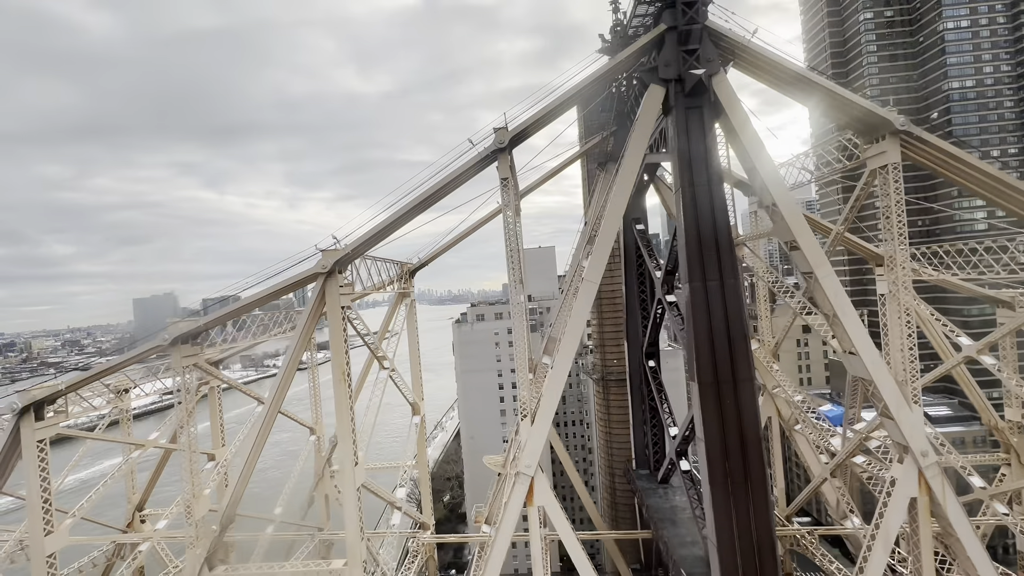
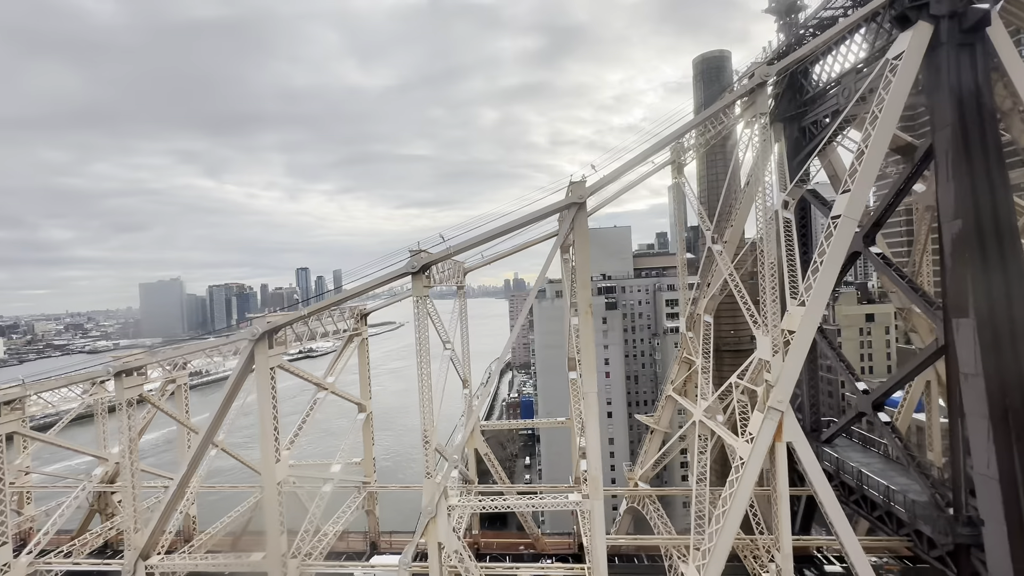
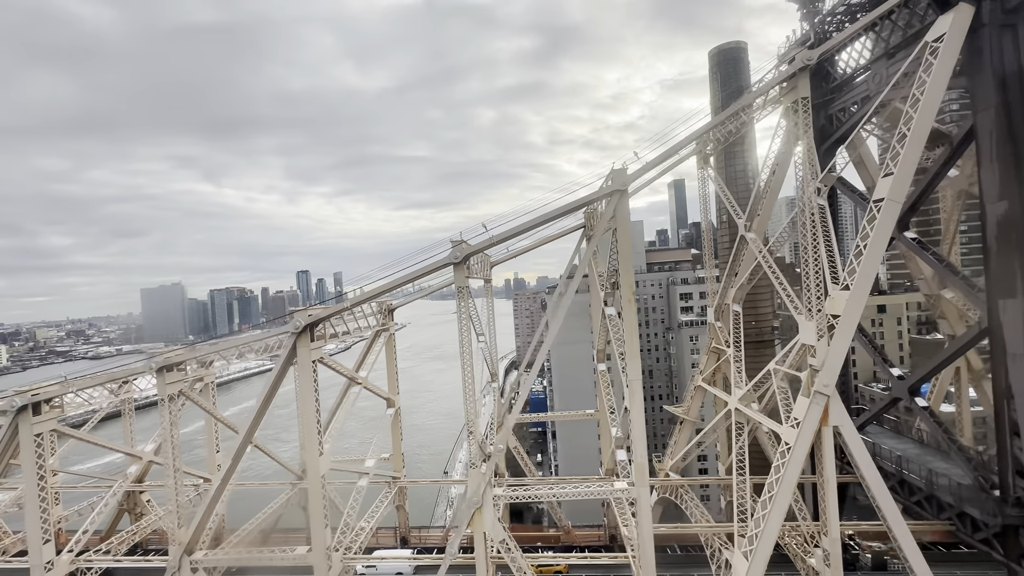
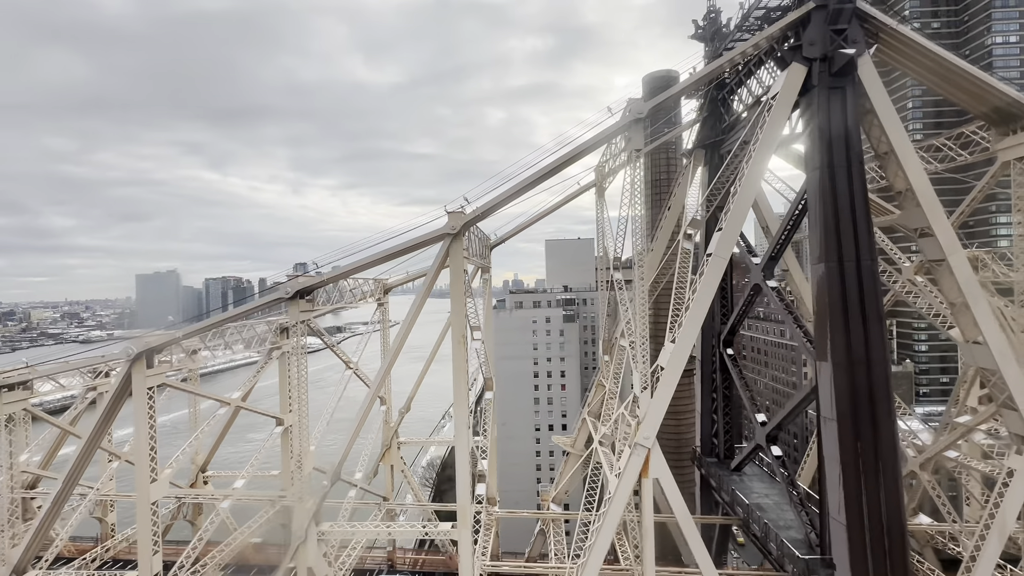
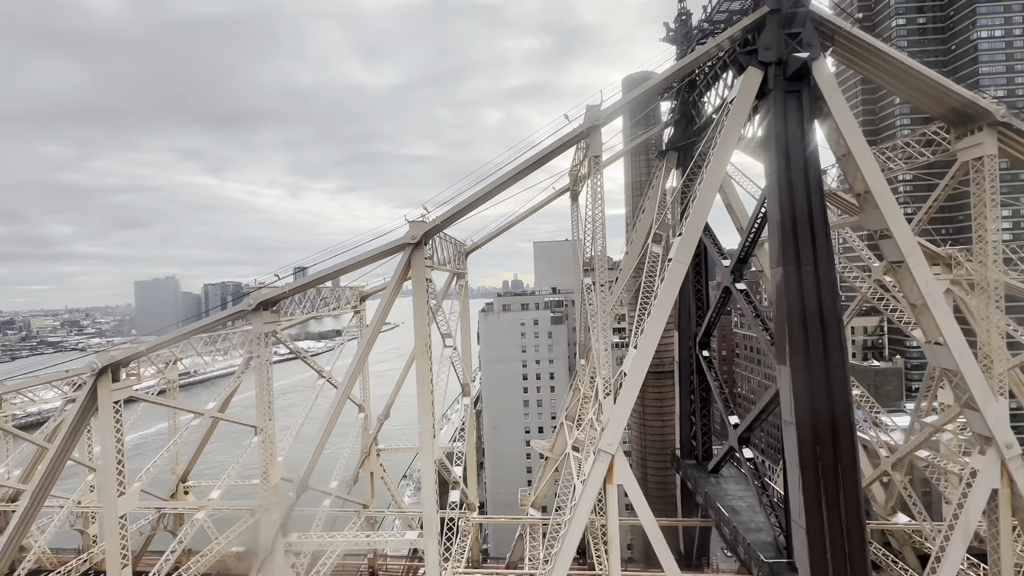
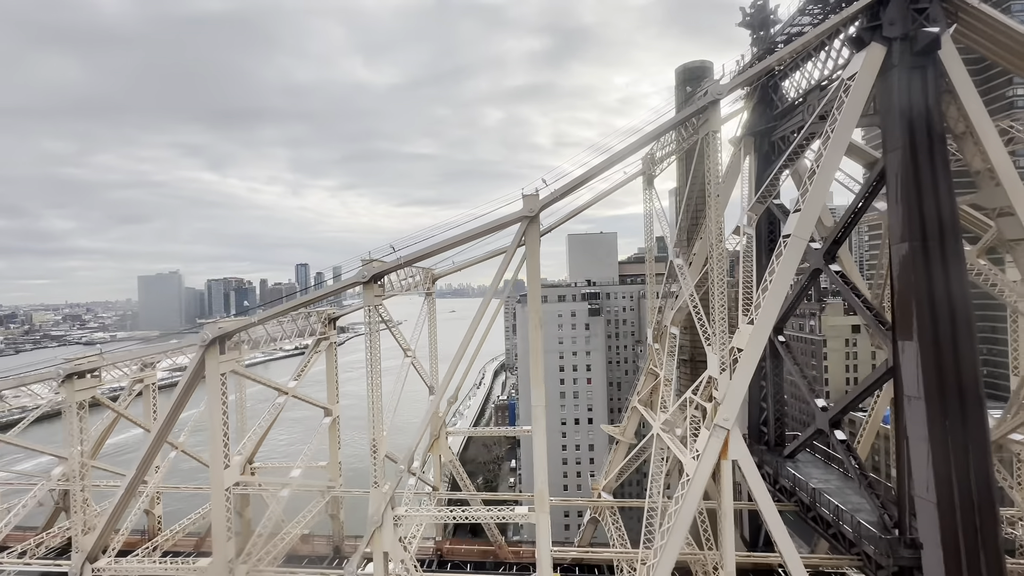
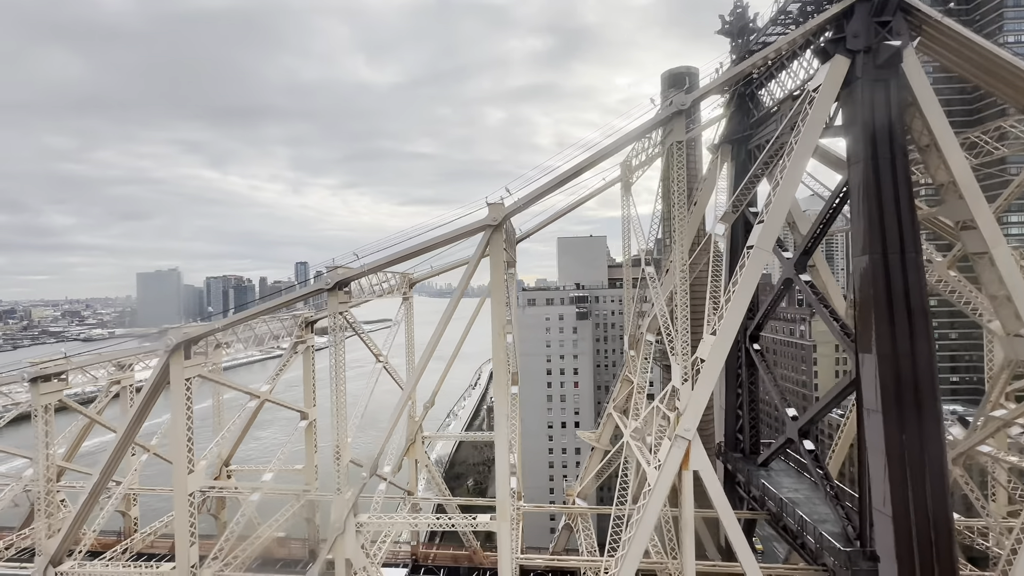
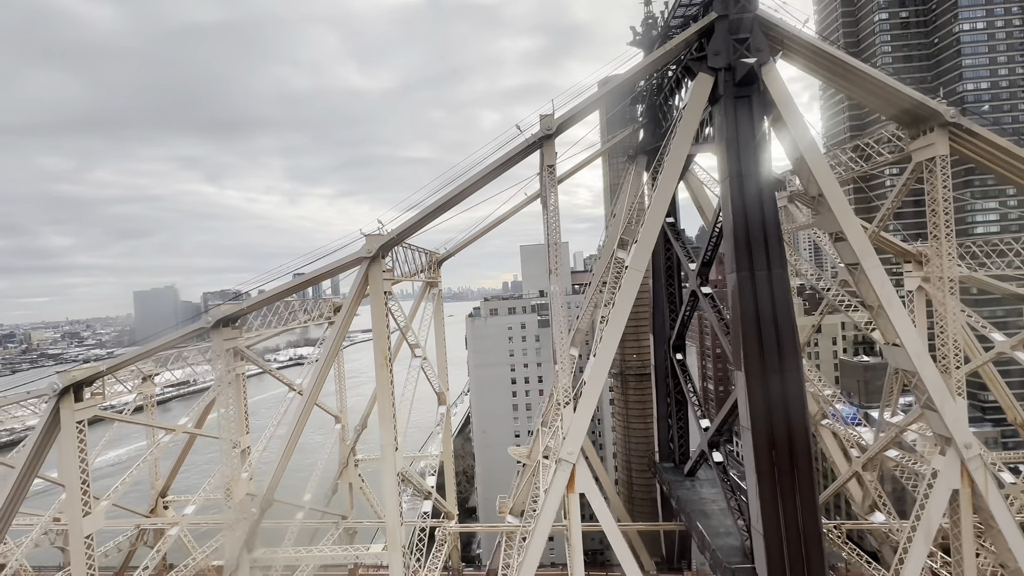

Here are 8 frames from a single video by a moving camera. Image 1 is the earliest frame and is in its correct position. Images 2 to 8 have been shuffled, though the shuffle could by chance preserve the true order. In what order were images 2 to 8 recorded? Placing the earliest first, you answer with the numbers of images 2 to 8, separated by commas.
8, 5, 4, 7, 6, 2, 3
